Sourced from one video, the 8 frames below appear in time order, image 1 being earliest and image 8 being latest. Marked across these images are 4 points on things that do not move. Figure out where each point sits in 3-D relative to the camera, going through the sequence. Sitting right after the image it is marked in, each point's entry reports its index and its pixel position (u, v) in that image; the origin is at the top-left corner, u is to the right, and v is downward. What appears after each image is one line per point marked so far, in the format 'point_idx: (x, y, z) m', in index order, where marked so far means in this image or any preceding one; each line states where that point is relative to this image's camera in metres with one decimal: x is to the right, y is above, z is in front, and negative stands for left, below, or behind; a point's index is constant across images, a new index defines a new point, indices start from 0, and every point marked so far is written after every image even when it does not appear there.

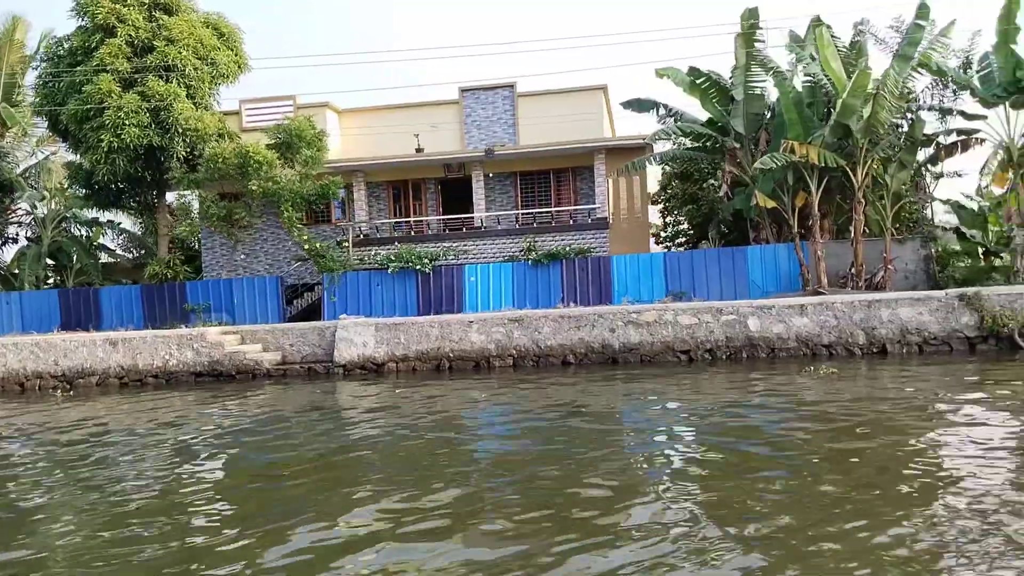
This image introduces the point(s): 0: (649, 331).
0: (+2.6, -0.8, +14.6) m
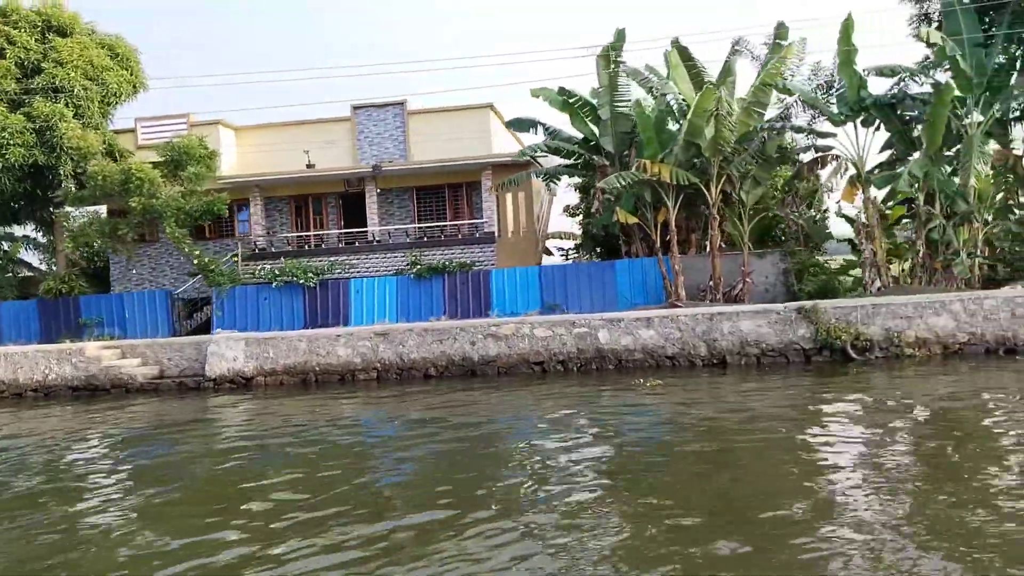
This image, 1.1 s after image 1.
0: (-0.1, -1.1, +15.0) m
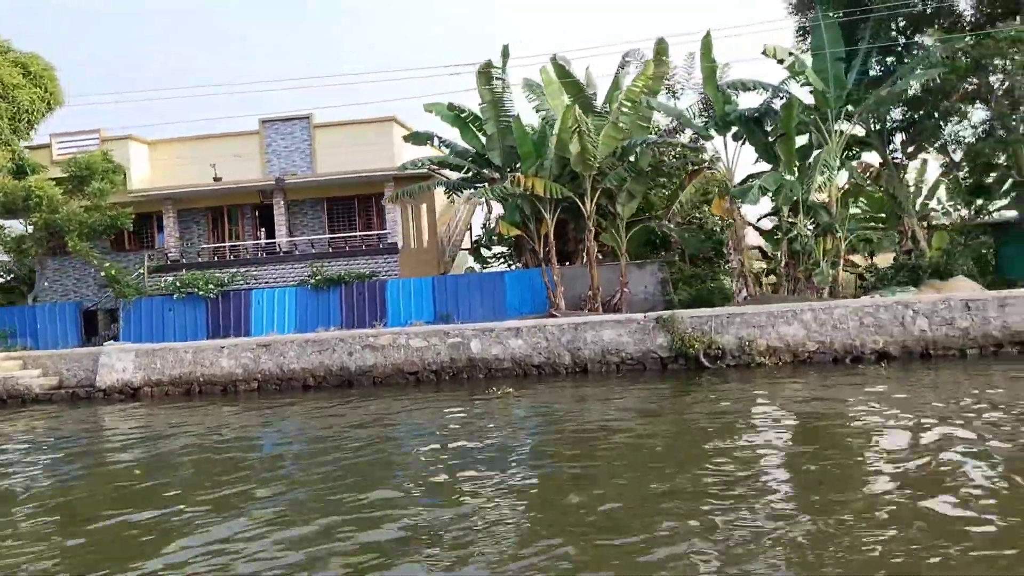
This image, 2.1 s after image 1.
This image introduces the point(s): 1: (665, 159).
0: (-2.6, -1.3, +15.4) m
1: (+3.3, +2.8, +16.7) m
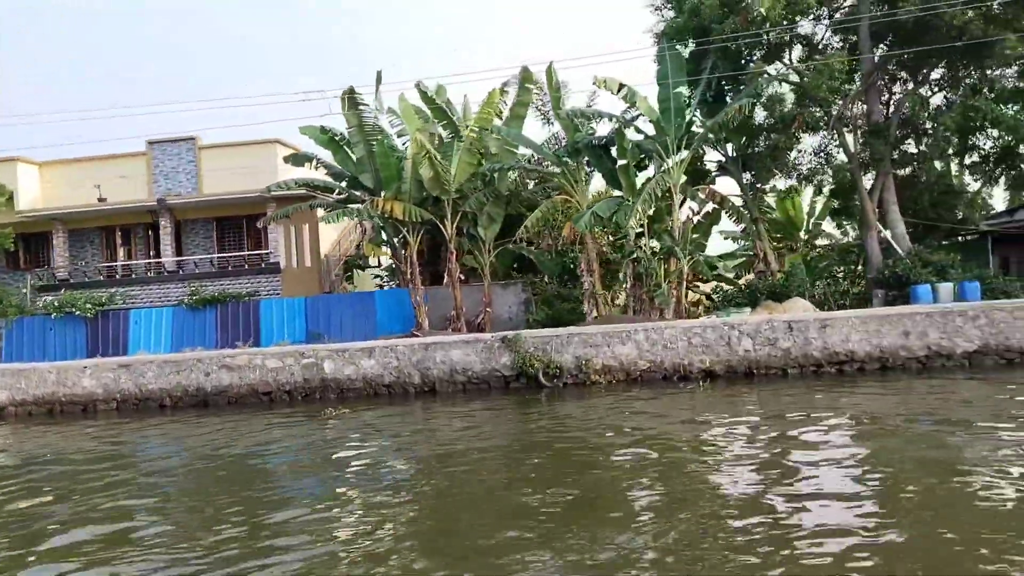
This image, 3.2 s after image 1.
0: (-5.6, -1.7, +15.8) m
1: (+0.3, +2.3, +17.3) m
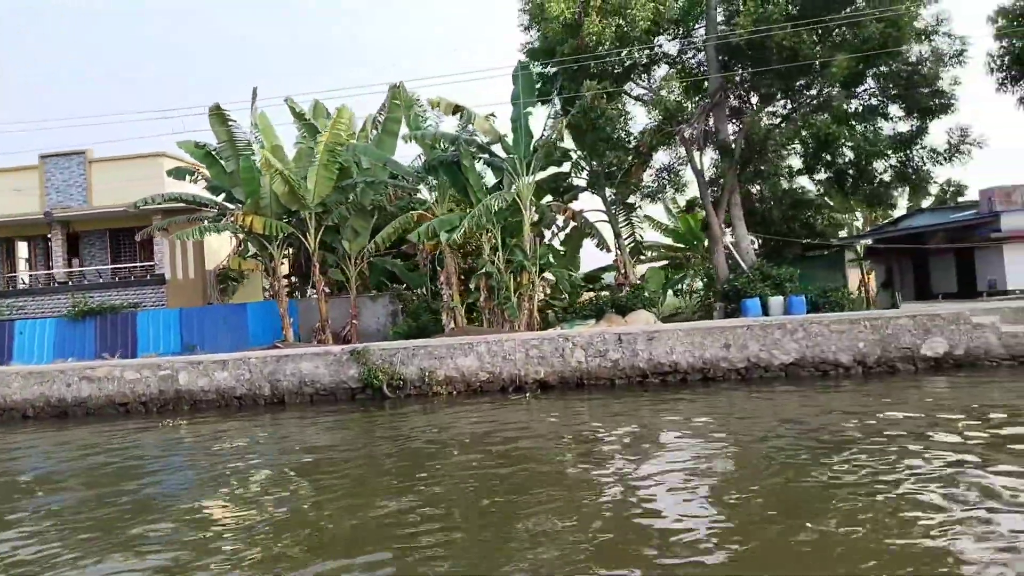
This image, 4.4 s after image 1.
0: (-8.7, -2.0, +16.2) m
1: (-2.8, +2.1, +17.7) m
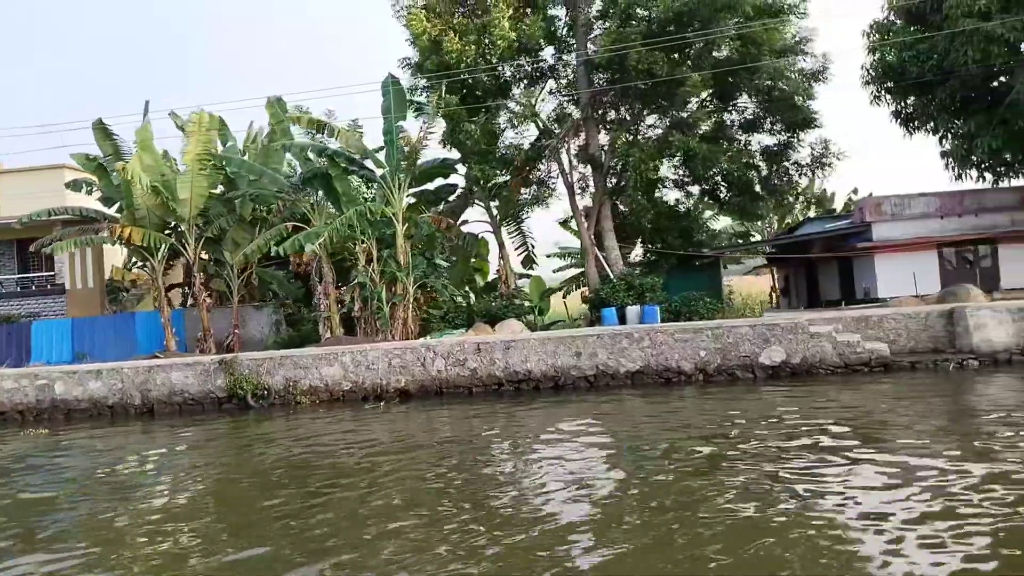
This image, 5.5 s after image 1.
0: (-11.5, -2.3, +16.6) m
1: (-5.6, +1.8, +18.1) m
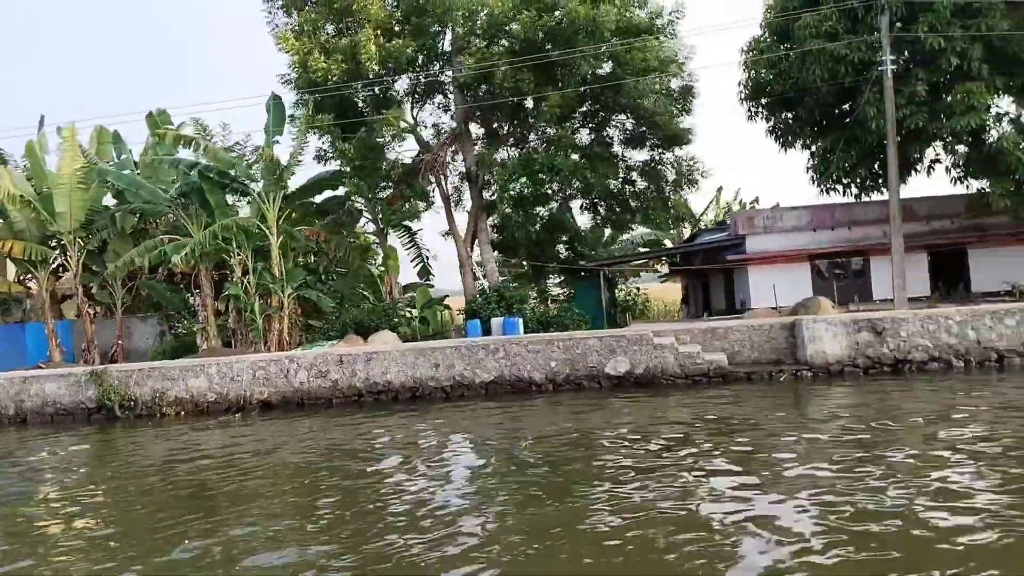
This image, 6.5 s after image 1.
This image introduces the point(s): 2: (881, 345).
0: (-14.4, -2.6, +17.0) m
1: (-8.5, +1.5, +18.5) m
2: (+7.0, -1.1, +14.7) m
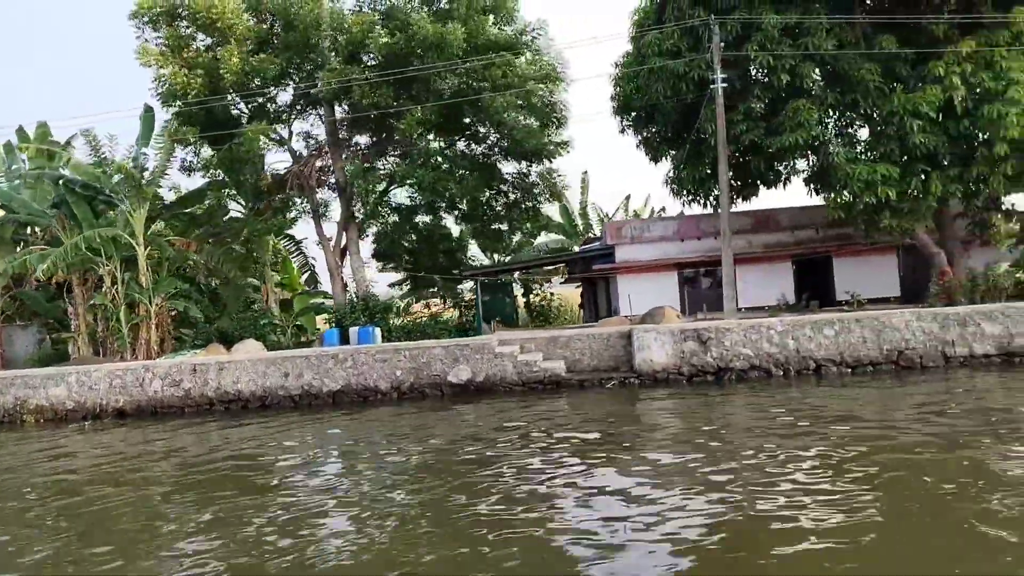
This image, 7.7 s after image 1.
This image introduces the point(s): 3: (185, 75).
0: (-17.5, -2.8, +17.4) m
1: (-11.7, +1.3, +19.0) m
2: (+3.8, -1.3, +15.2) m
3: (-7.4, +4.8, +17.5) m
